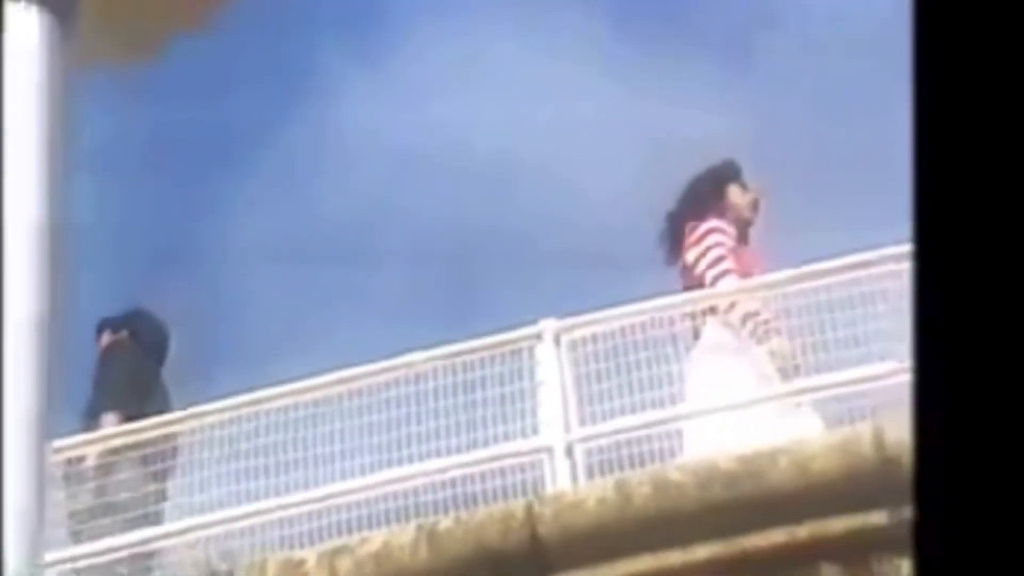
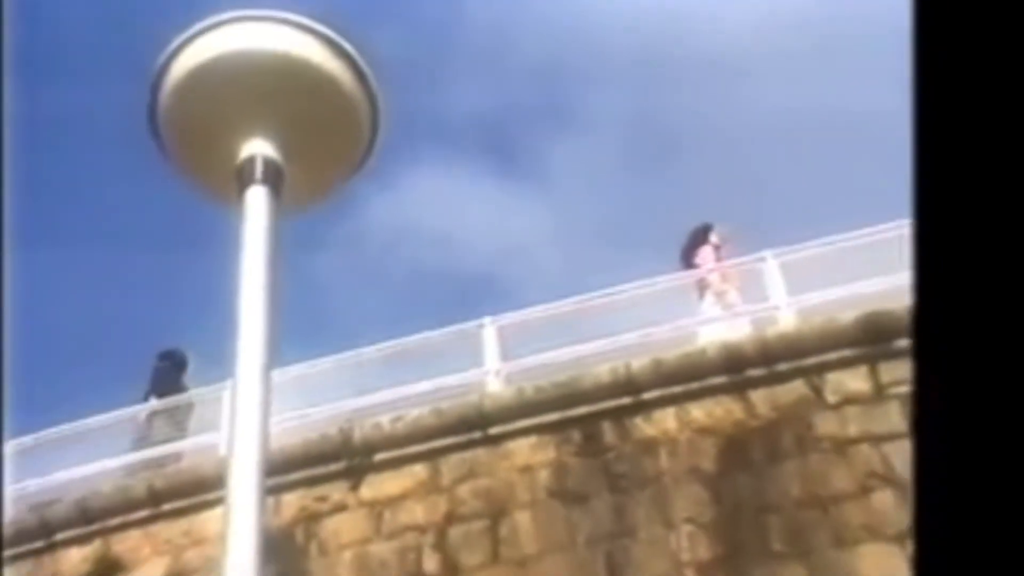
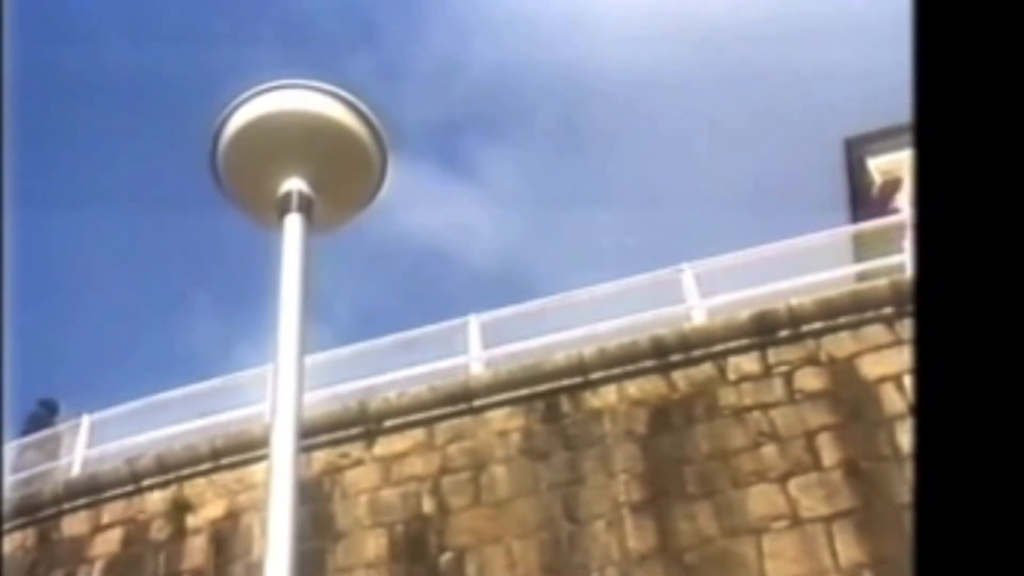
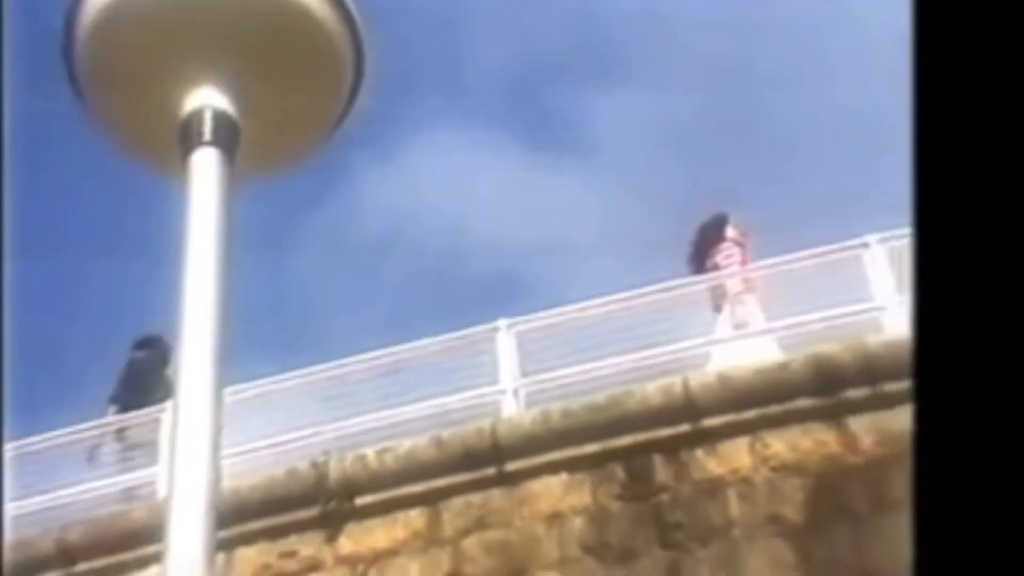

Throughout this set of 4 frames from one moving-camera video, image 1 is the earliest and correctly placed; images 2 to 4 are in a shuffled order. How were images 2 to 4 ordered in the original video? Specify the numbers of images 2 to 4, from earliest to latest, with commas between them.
4, 2, 3
